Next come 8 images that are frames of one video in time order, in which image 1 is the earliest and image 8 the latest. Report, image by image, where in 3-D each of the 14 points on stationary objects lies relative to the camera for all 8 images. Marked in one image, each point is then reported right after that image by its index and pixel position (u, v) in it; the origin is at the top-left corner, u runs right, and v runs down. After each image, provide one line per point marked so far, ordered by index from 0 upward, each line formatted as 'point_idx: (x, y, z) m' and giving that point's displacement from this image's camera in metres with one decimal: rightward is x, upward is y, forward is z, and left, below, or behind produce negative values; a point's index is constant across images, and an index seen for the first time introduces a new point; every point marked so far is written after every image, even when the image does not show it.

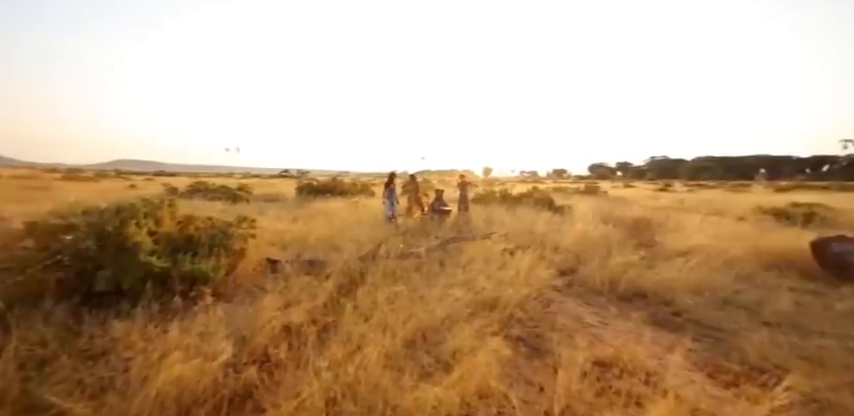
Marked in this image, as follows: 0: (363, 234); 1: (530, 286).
0: (-1.5, -0.6, +8.7) m
1: (+1.3, -1.0, +4.6) m
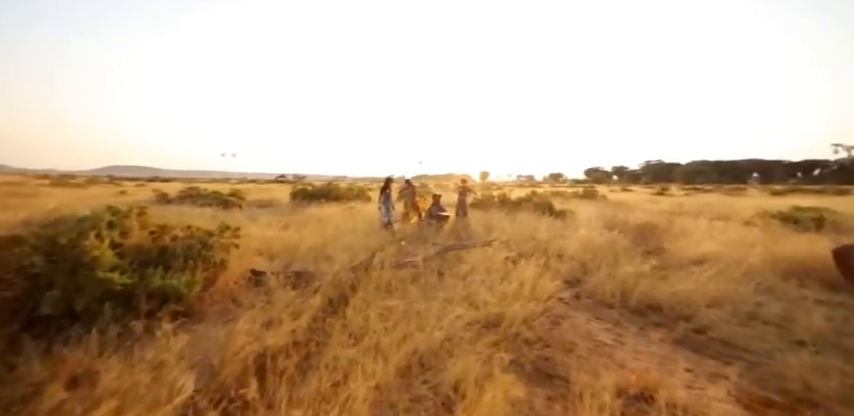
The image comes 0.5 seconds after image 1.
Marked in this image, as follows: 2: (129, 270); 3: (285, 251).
0: (-1.6, -0.8, +8.3) m
1: (+1.3, -1.1, +4.3) m
2: (-2.7, -0.6, +3.2) m
3: (-2.7, -0.9, +6.9) m
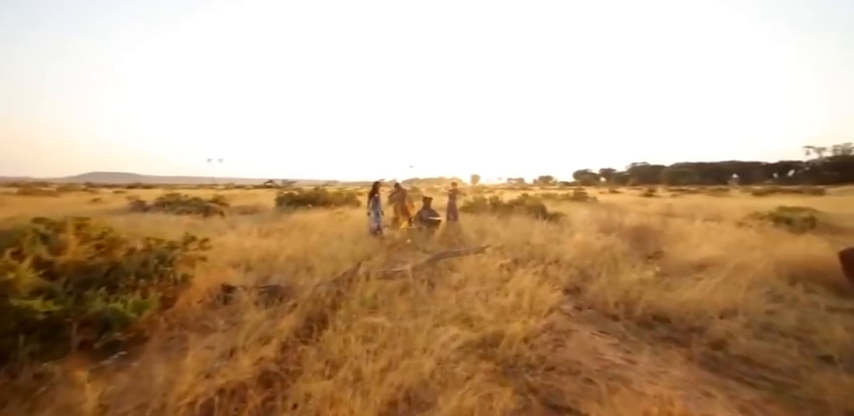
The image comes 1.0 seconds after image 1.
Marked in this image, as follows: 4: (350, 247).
0: (-1.8, -0.9, +7.9) m
1: (+1.2, -1.2, +3.9) m
2: (-2.8, -0.6, +2.7) m
3: (-2.9, -1.0, +6.4) m
4: (-1.8, -0.9, +8.3) m
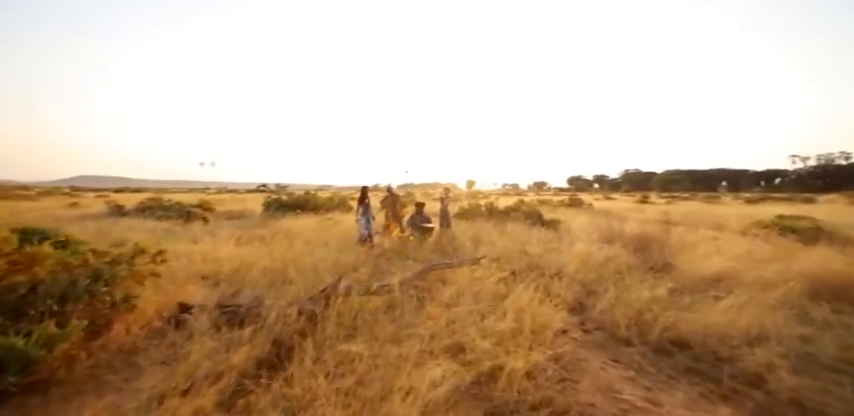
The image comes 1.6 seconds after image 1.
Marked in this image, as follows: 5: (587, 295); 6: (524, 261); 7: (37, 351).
0: (-2.0, -1.1, +7.3) m
1: (+1.1, -1.2, +3.4) m
2: (-2.9, -0.7, +2.1) m
3: (-3.1, -1.1, +5.8) m
4: (-2.0, -1.1, +7.8) m
5: (+2.3, -1.2, +5.1) m
6: (+1.9, -1.0, +6.9) m
7: (-2.4, -0.9, +2.2) m
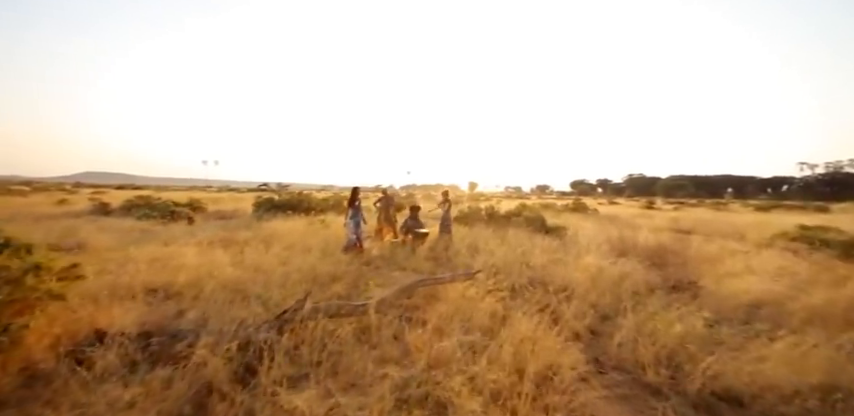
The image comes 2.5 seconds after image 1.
0: (-2.2, -1.1, +6.5) m
1: (+0.8, -1.3, +2.5) m
2: (-3.1, -0.7, +1.3) m
3: (-3.3, -1.1, +5.0) m
4: (-2.2, -1.1, +6.9) m
5: (+2.1, -1.4, +4.2) m
6: (+1.7, -1.1, +6.1) m
7: (-2.6, -0.9, +1.4) m
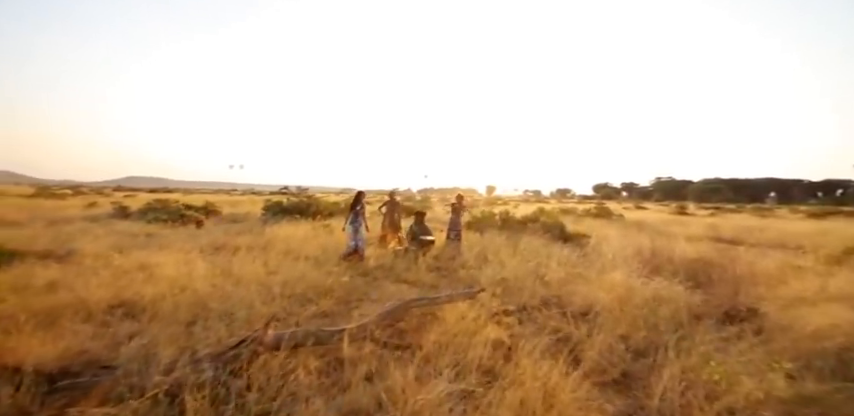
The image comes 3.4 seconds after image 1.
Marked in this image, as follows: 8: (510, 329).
0: (-2.2, -1.2, +5.8) m
1: (+0.6, -1.4, +1.7) m
2: (-3.4, -0.8, +0.7) m
3: (-3.4, -1.2, +4.4) m
4: (-2.2, -1.2, +6.3) m
5: (+1.9, -1.4, +3.3) m
6: (+1.6, -1.2, +5.2) m
7: (-2.9, -1.0, +0.7) m
8: (+1.0, -1.3, +4.1) m
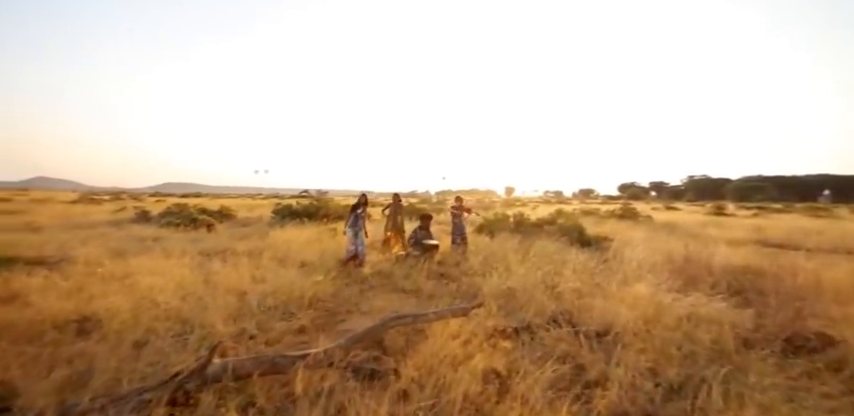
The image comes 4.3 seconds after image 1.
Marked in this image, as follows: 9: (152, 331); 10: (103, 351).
0: (-2.3, -1.3, +5.3) m
1: (+0.3, -1.4, +1.0) m
2: (-3.8, -0.8, +0.2) m
3: (-3.5, -1.3, +4.0) m
4: (-2.2, -1.3, +5.7) m
5: (+1.7, -1.4, +2.5) m
6: (+1.5, -1.2, +4.4) m
7: (-3.3, -1.0, +0.3) m
8: (+0.8, -1.4, +3.4) m
9: (-3.1, -1.3, +3.9) m
10: (-3.1, -1.3, +3.4) m
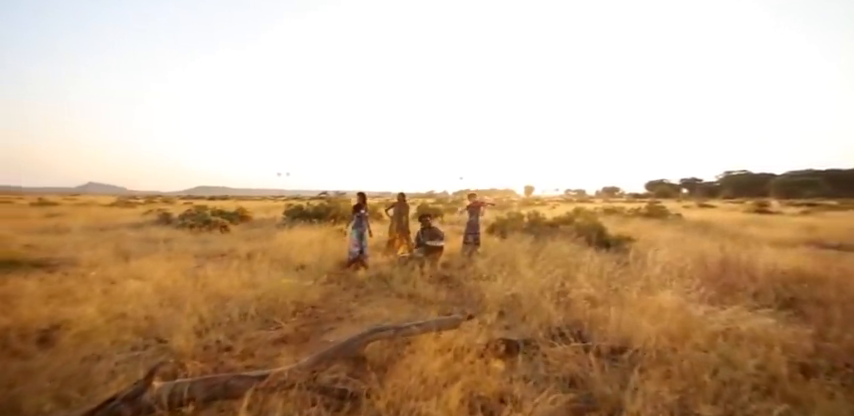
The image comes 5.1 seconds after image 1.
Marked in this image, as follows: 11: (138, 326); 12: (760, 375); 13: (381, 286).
0: (-2.3, -1.2, +4.9) m
1: (-0.1, -1.3, +0.5) m
2: (-4.2, -0.8, 0.0) m
3: (-3.7, -1.2, +3.7) m
4: (-2.3, -1.2, +5.4) m
5: (+1.5, -1.4, +1.9) m
6: (+1.4, -1.2, +3.8) m
7: (-3.7, -0.9, 0.0) m
8: (+0.6, -1.3, +2.8) m
9: (-3.2, -1.3, +3.6) m
10: (-3.3, -1.3, +3.1) m
11: (-3.6, -1.2, +4.3) m
12: (+2.5, -1.2, +2.7) m
13: (-0.8, -1.3, +6.0) m
